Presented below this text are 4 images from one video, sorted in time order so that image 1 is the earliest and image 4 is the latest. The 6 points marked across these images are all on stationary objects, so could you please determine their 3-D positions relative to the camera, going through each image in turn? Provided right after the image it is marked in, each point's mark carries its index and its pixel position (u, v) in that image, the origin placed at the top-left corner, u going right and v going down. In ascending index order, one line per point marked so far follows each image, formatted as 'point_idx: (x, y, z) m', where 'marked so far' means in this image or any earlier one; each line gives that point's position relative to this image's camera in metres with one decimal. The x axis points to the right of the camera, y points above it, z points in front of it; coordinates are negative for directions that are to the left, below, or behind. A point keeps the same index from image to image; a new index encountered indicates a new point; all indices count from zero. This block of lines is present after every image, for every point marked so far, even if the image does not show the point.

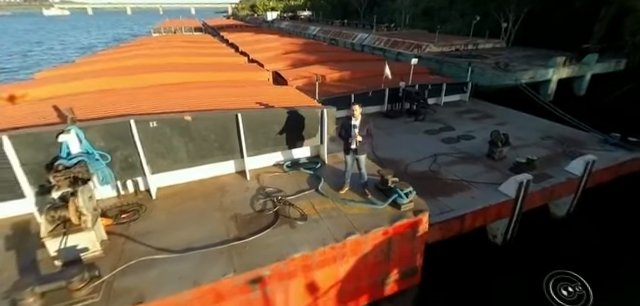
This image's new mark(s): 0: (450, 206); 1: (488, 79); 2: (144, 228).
0: (+3.3, -1.3, +7.8) m
1: (+8.9, +3.9, +16.3) m
2: (-2.8, -1.2, +5.0) m
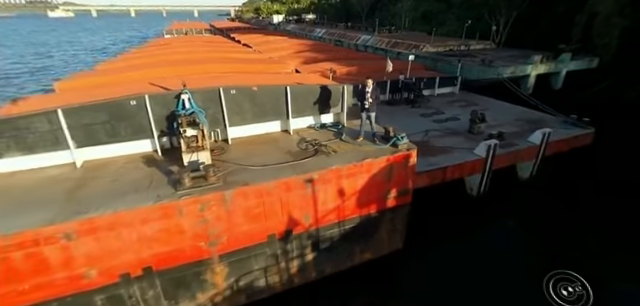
0: (+3.9, -0.3, +10.5) m
1: (+9.5, +4.8, +19.1) m
2: (-2.2, -0.1, +7.7) m
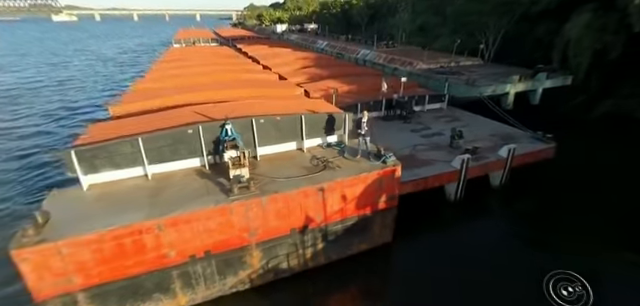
0: (+4.1, -0.8, +13.1) m
1: (+9.8, +4.2, +21.7) m
2: (-1.9, -0.6, +10.3) m
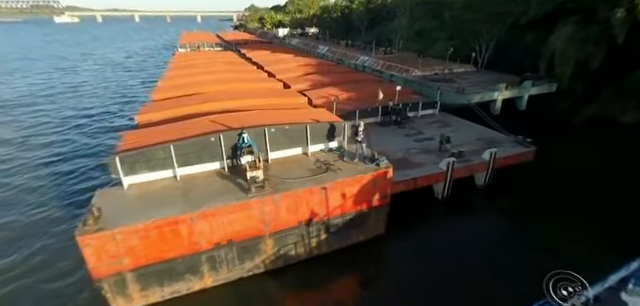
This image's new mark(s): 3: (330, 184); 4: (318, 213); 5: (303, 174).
0: (+4.3, -1.0, +14.8) m
1: (+9.9, +4.1, +23.4) m
2: (-1.8, -0.7, +12.1) m
3: (+0.4, -1.1, +11.2) m
4: (-0.1, -2.2, +11.5) m
5: (-0.6, -0.8, +11.8) m
